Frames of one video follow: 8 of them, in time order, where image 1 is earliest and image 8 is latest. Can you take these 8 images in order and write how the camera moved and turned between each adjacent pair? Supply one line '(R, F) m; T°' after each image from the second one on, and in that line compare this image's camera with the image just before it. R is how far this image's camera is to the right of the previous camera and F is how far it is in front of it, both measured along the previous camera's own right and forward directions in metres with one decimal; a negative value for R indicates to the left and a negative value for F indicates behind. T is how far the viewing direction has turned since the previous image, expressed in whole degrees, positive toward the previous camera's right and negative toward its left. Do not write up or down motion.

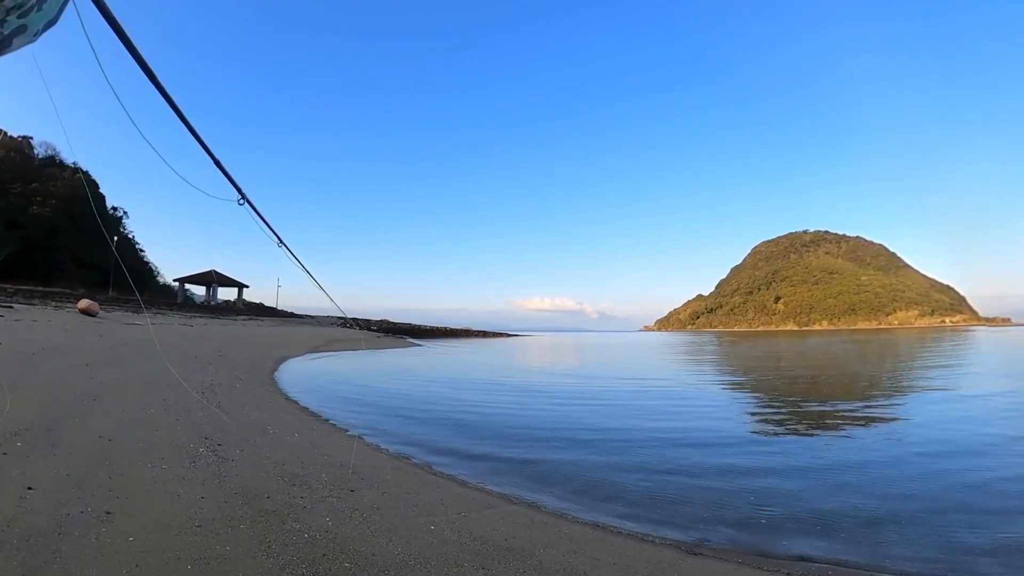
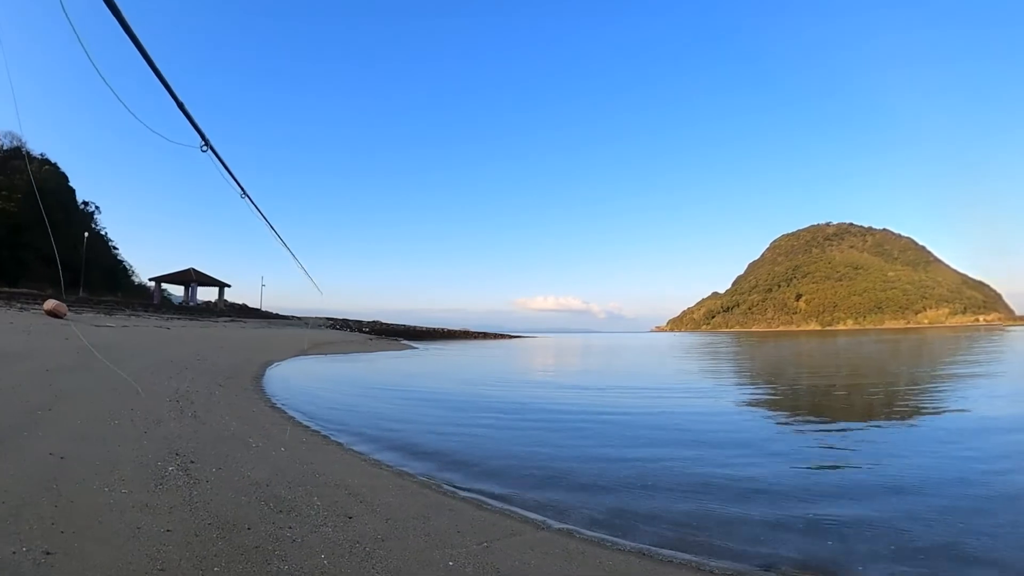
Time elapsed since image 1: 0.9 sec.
(-0.3, +1.0) m; +1°
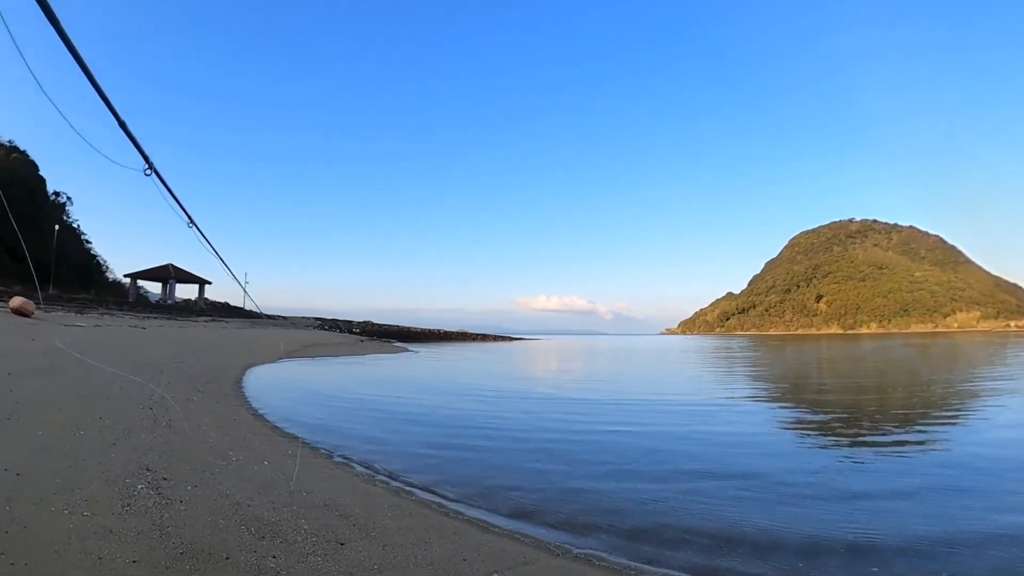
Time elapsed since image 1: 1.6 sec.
(-0.2, +0.6) m; +1°
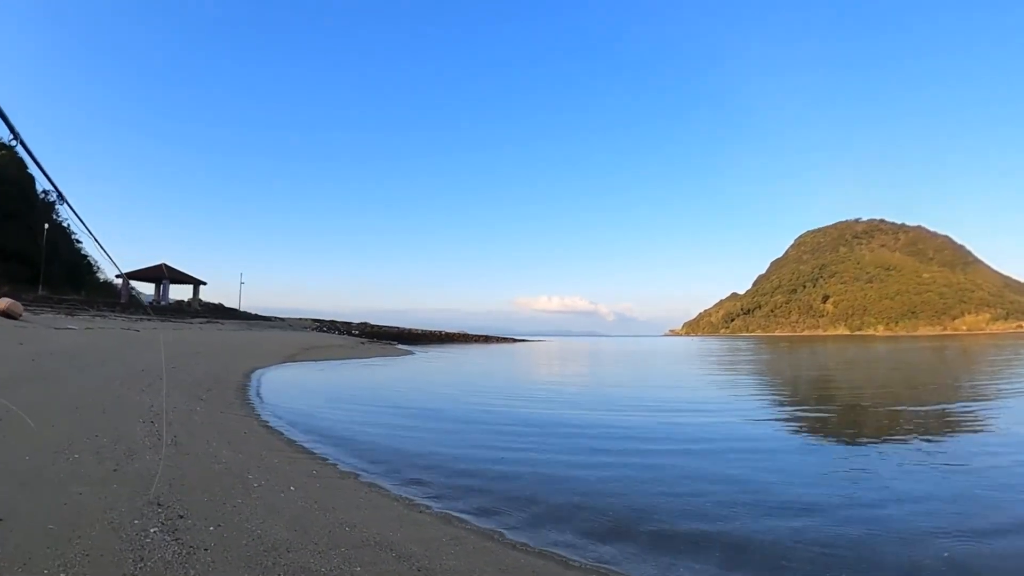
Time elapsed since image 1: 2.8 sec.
(-0.6, +0.5) m; +2°
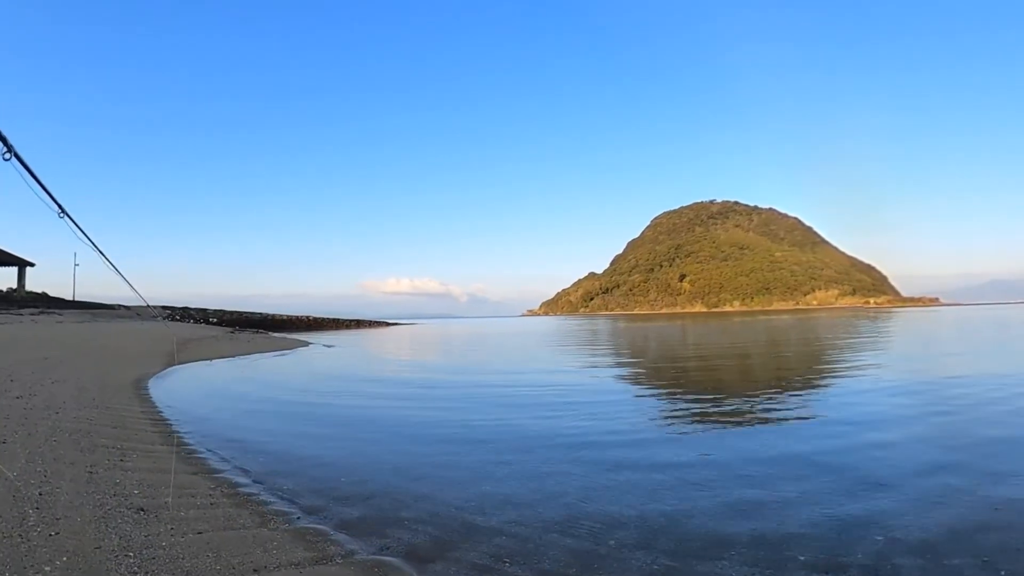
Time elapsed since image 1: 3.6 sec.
(-2.0, +1.1) m; +18°
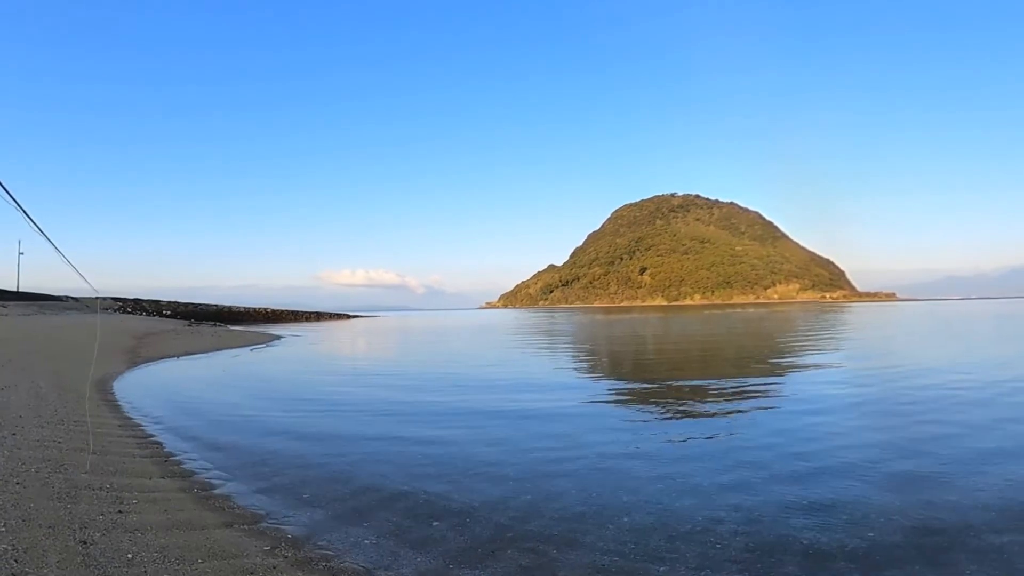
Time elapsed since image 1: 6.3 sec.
(-0.7, +0.2) m; +5°
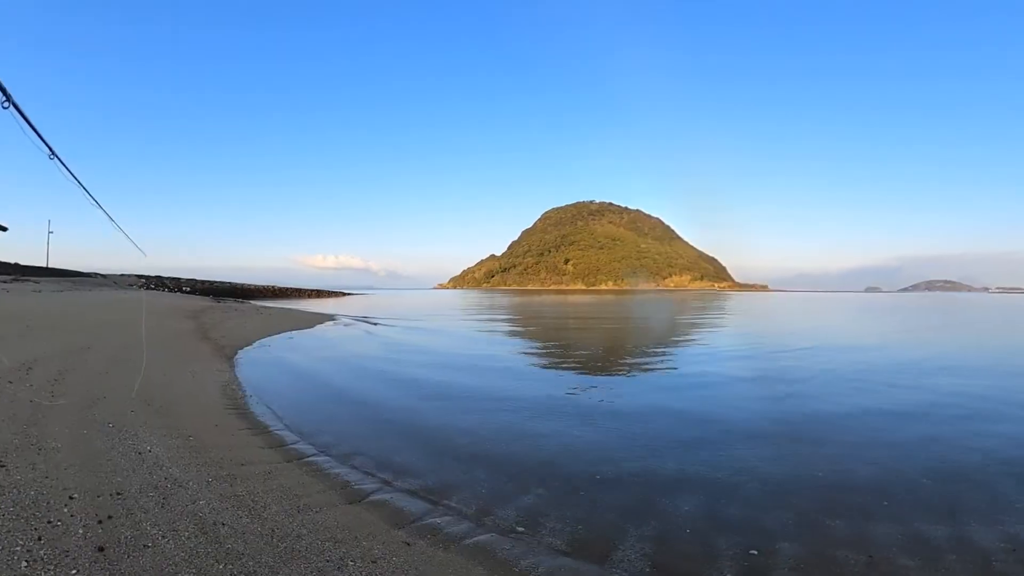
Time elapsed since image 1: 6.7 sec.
(-0.5, -3.4) m; +5°
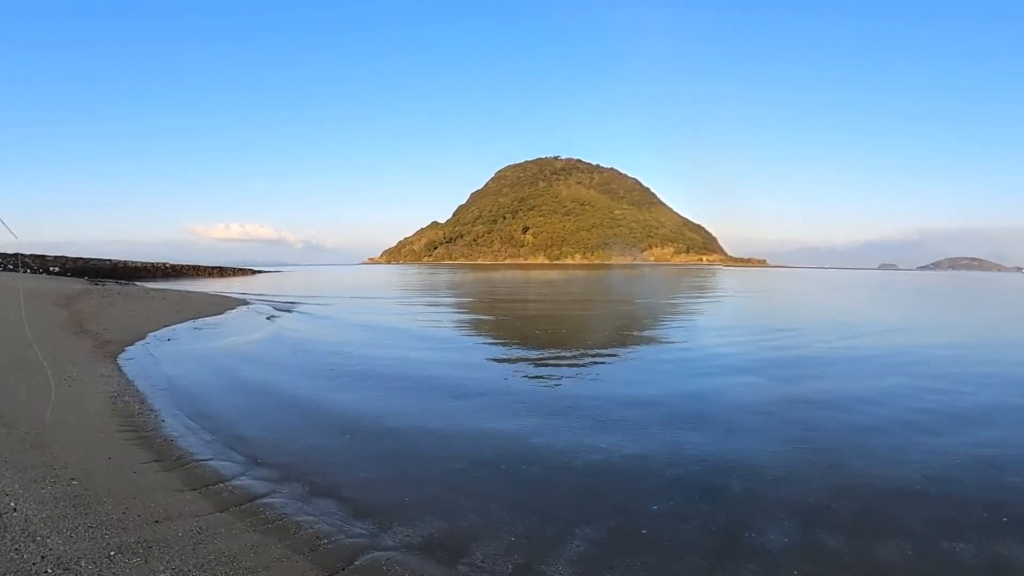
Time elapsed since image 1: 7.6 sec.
(-1.7, +2.8) m; +10°
